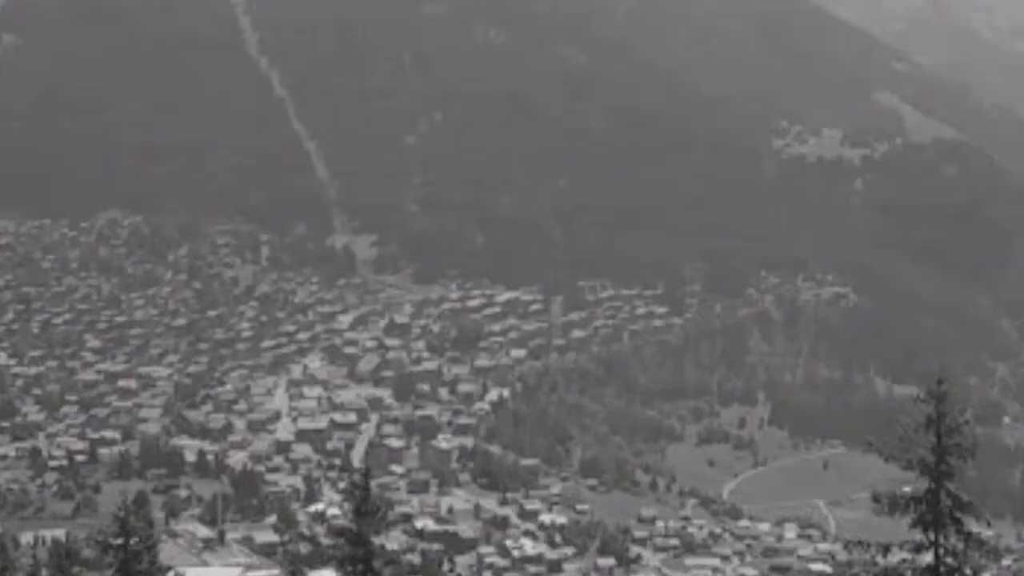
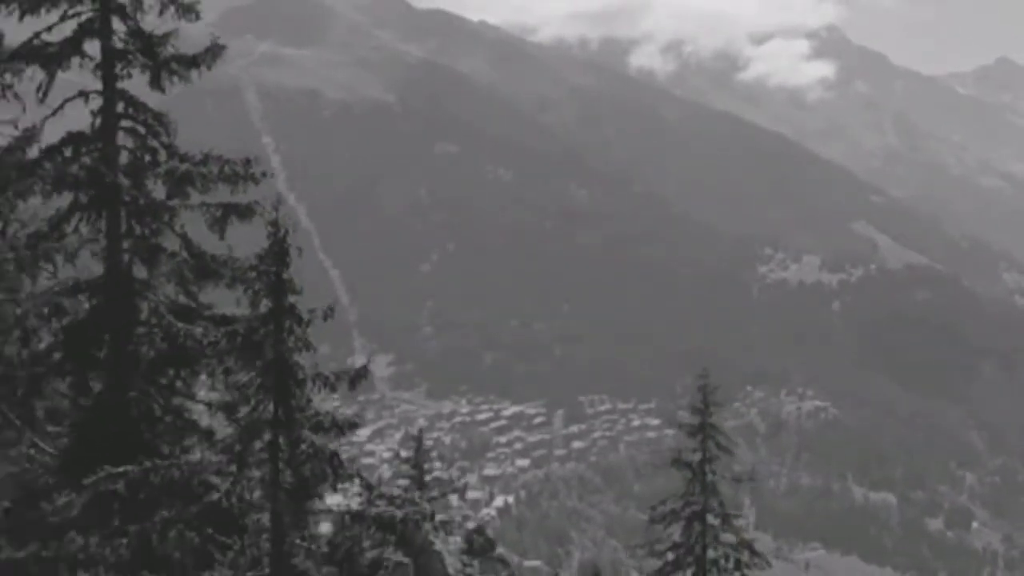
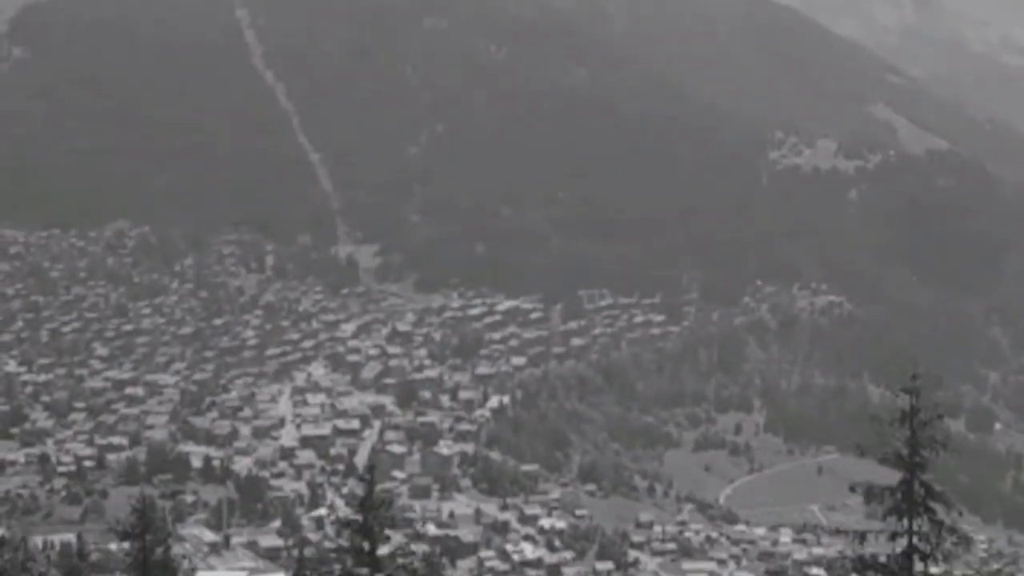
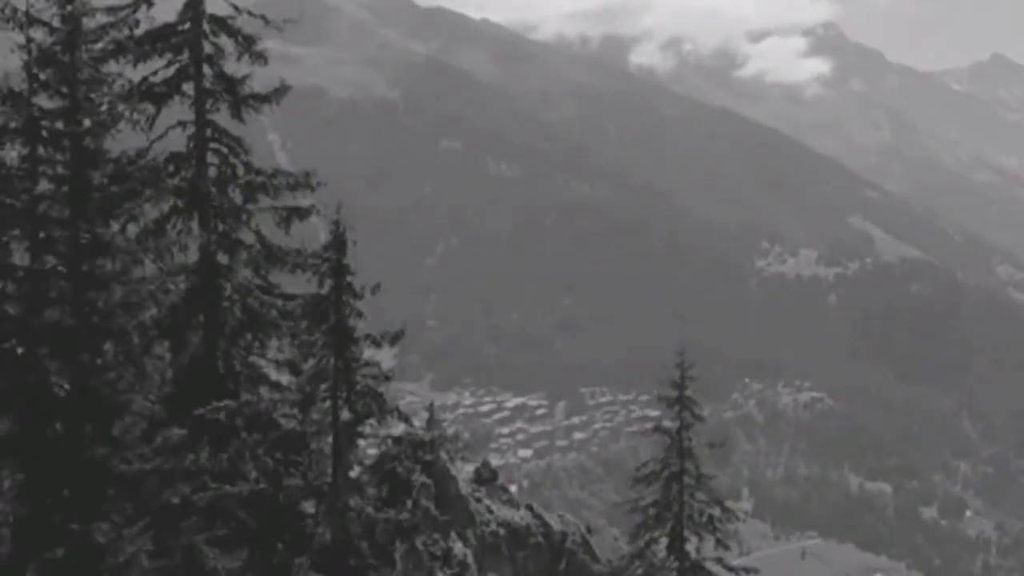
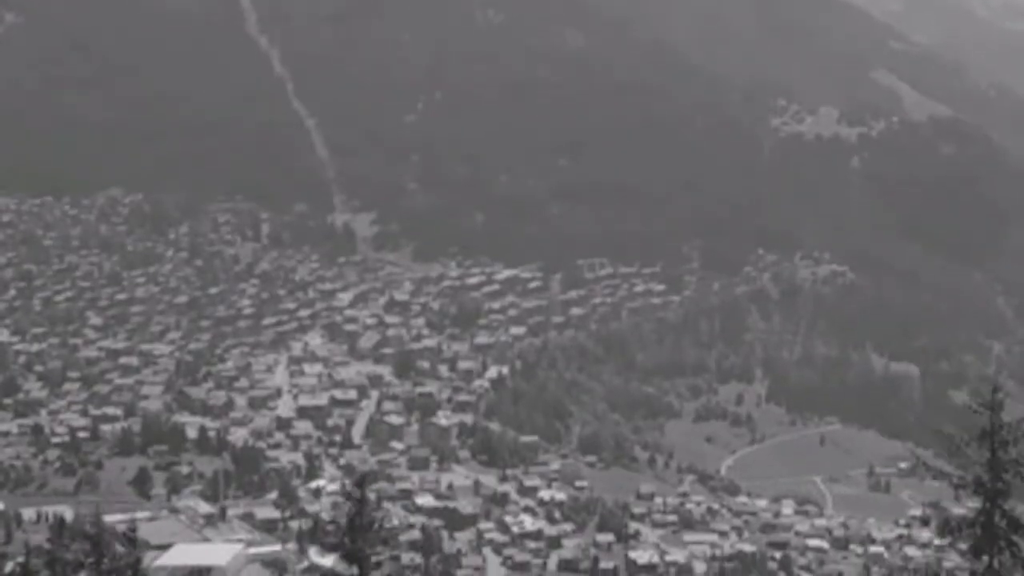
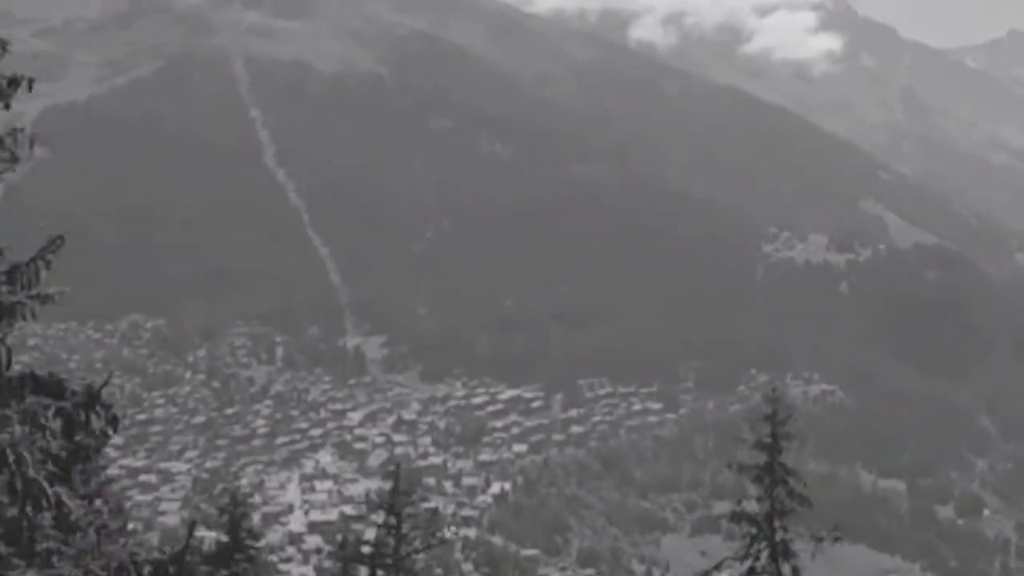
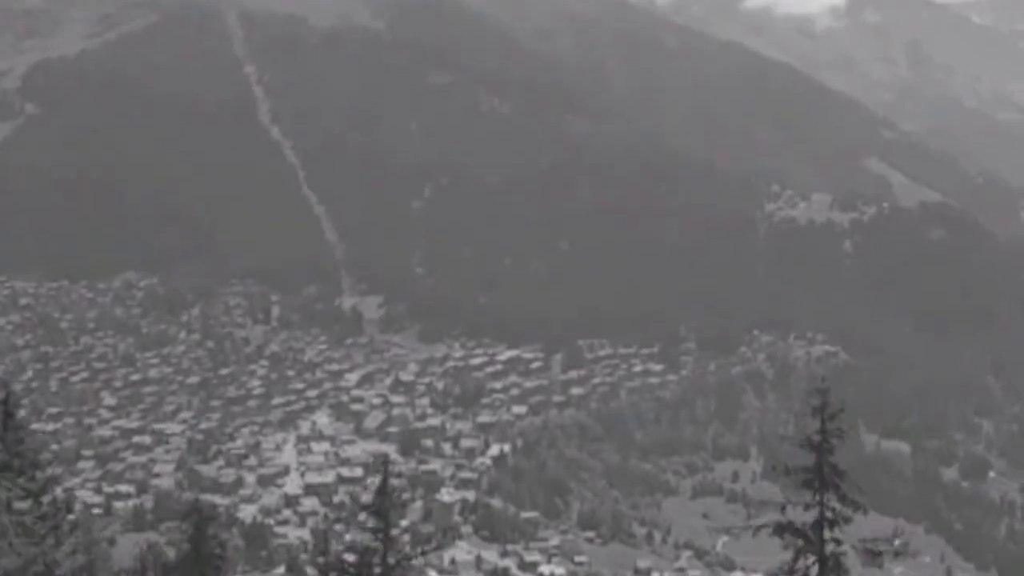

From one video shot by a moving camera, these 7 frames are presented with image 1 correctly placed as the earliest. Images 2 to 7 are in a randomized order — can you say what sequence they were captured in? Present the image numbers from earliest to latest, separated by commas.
5, 3, 7, 6, 2, 4
